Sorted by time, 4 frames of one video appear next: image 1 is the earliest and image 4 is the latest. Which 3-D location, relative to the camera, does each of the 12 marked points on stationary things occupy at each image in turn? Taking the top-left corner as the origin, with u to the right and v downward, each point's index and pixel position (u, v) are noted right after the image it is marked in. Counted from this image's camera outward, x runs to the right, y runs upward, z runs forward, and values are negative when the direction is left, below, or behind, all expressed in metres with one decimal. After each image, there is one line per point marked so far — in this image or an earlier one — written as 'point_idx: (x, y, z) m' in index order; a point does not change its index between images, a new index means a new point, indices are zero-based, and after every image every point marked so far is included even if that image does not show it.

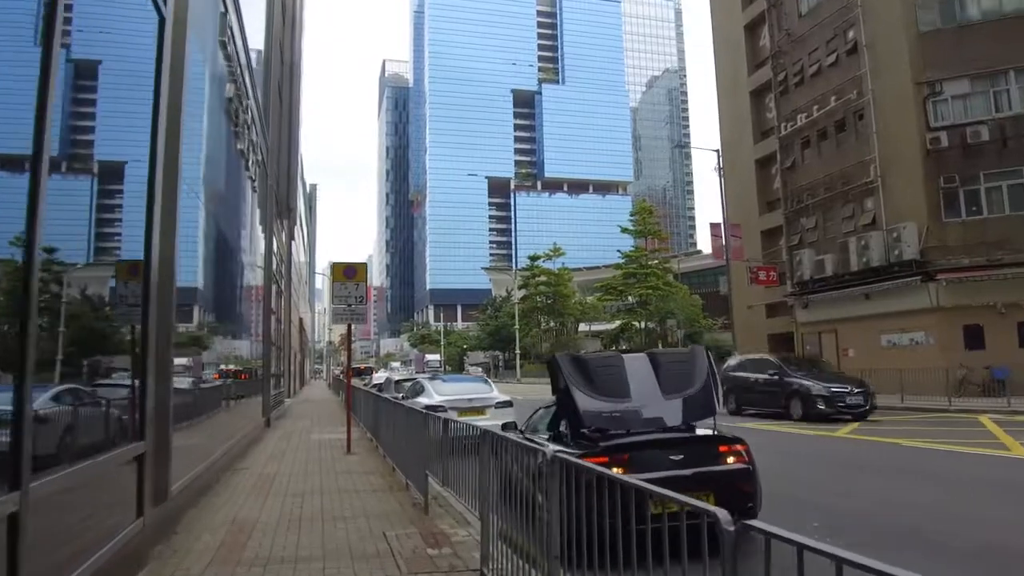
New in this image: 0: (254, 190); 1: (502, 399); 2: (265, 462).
0: (-6.8, +2.6, +17.7) m
1: (-0.2, -2.2, +13.4) m
2: (-4.8, -3.4, +13.2) m
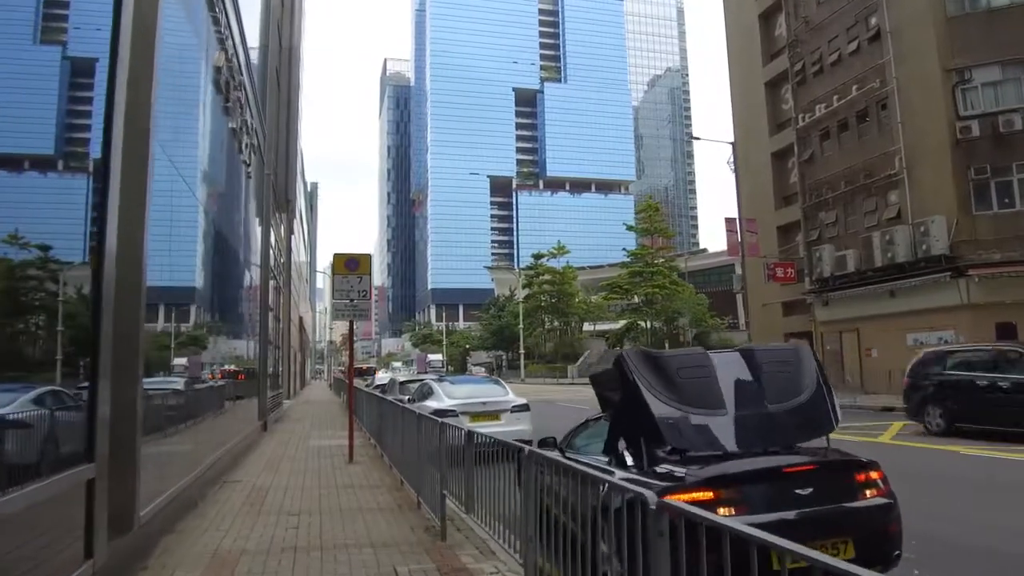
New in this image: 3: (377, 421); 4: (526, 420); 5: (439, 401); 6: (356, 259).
0: (-6.5, +2.7, +16.6) m
1: (+0.1, -2.1, +12.3) m
2: (-4.5, -3.3, +12.1) m
3: (-2.6, -2.6, +12.9) m
4: (+0.3, -2.4, +12.2) m
5: (-1.3, -2.1, +12.2) m
6: (-2.7, +0.5, +11.7) m
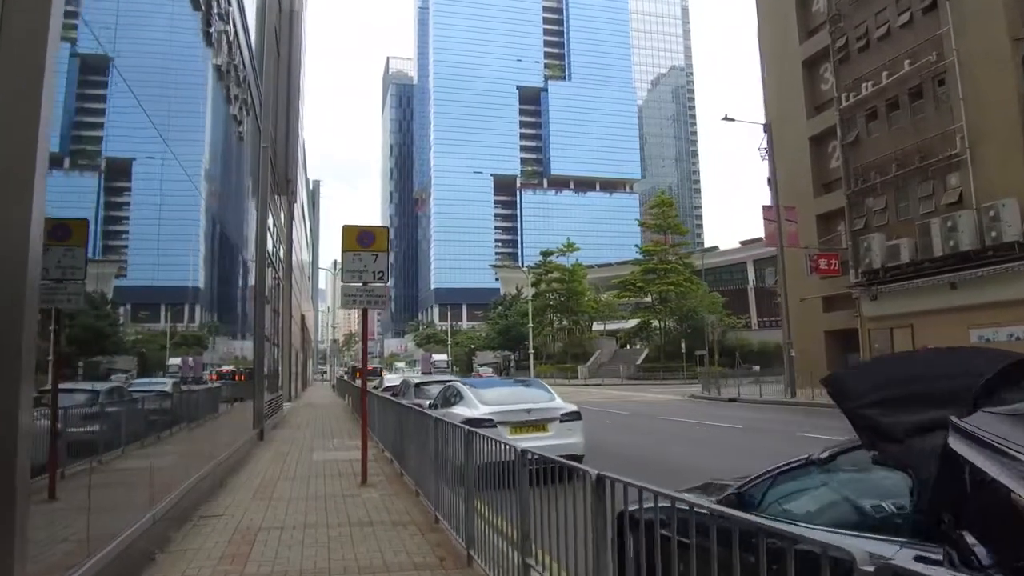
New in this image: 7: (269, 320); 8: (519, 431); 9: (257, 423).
0: (-5.8, +3.0, +14.4) m
1: (+0.8, -1.8, +10.0) m
2: (-3.8, -3.0, +9.9) m
3: (-1.8, -2.3, +10.7) m
4: (+1.0, -2.1, +9.9) m
5: (-0.6, -1.8, +10.0) m
6: (-2.0, +0.8, +9.5) m
7: (-6.7, -0.9, +18.5) m
8: (+0.1, -2.1, +9.6) m
9: (-6.0, -3.2, +15.6) m
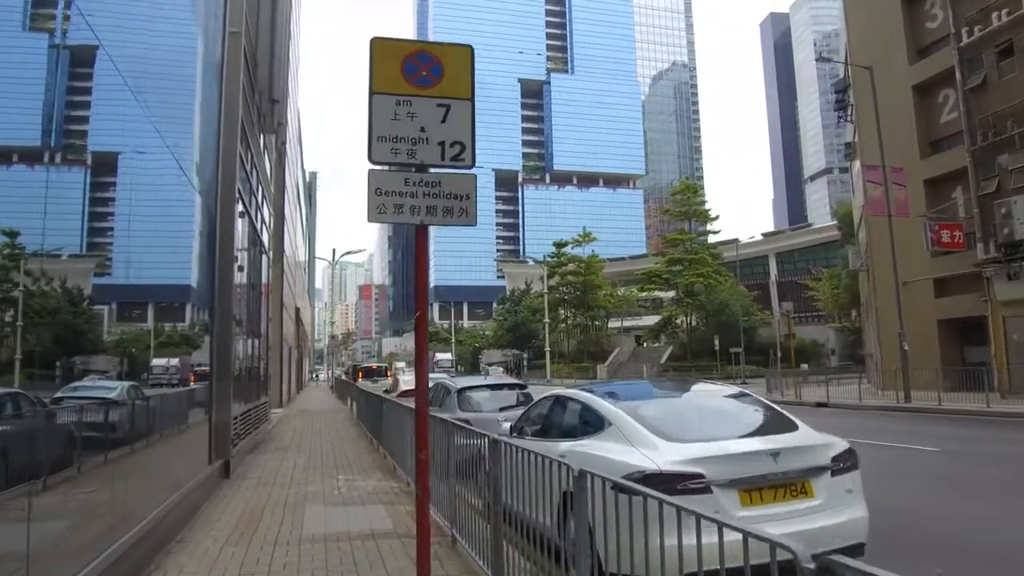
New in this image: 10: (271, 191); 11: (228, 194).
0: (-4.3, +3.7, +9.2) m
1: (+2.3, -1.2, +4.9) m
2: (-2.3, -2.4, +4.7) m
3: (-0.4, -1.6, +5.5) m
4: (+2.5, -1.5, +4.7) m
5: (+0.9, -1.1, +4.8) m
6: (-0.5, +1.5, +4.2) m
7: (-5.2, -0.2, +13.2) m
8: (+1.6, -1.4, +4.4) m
9: (-4.5, -2.5, +10.4) m
10: (-7.0, +2.9, +19.9) m
11: (-4.9, +1.5, +11.3) m
